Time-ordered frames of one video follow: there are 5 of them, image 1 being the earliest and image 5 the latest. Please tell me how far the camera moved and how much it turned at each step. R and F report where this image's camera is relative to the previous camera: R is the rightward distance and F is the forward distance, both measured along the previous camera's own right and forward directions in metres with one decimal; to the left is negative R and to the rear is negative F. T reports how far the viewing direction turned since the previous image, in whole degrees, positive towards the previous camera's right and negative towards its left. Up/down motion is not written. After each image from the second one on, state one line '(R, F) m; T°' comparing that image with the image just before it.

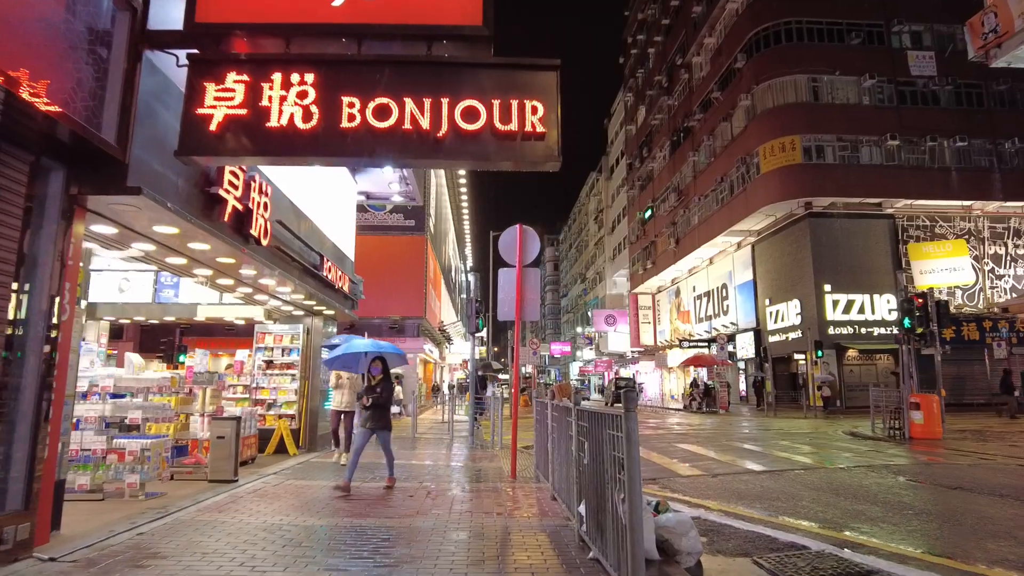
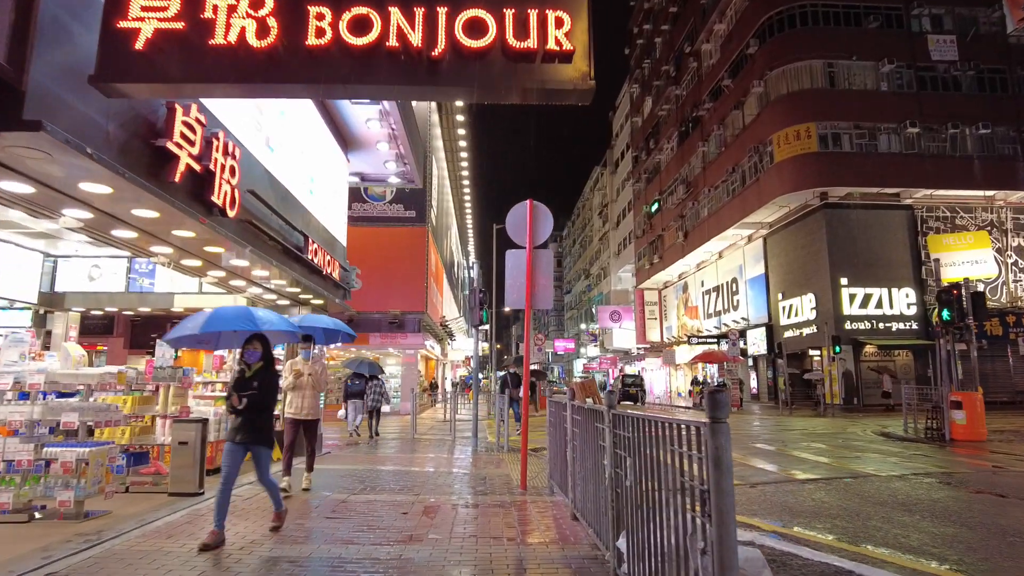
(-0.1, +1.1) m; 0°
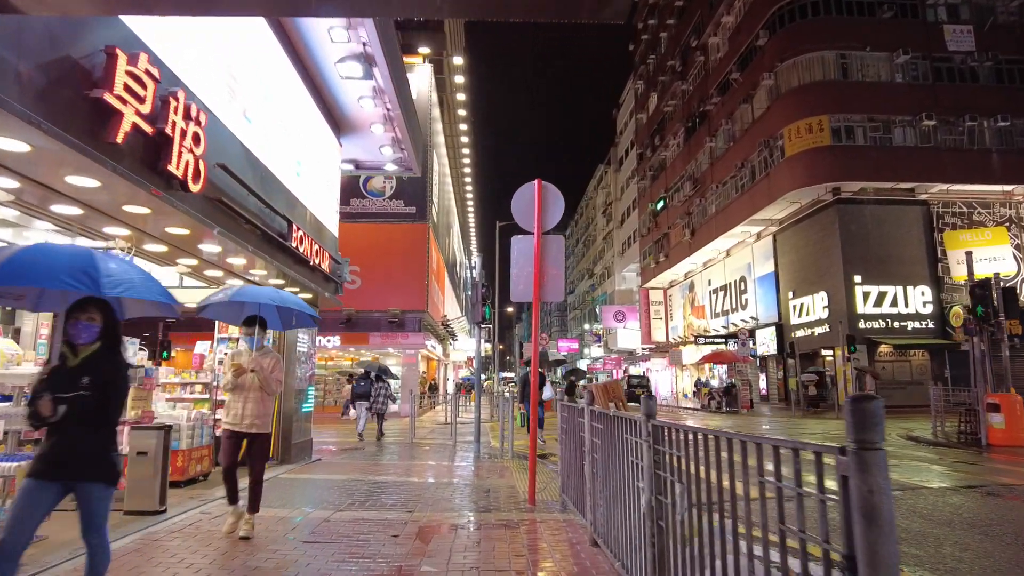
(0.0, +0.9) m; 0°
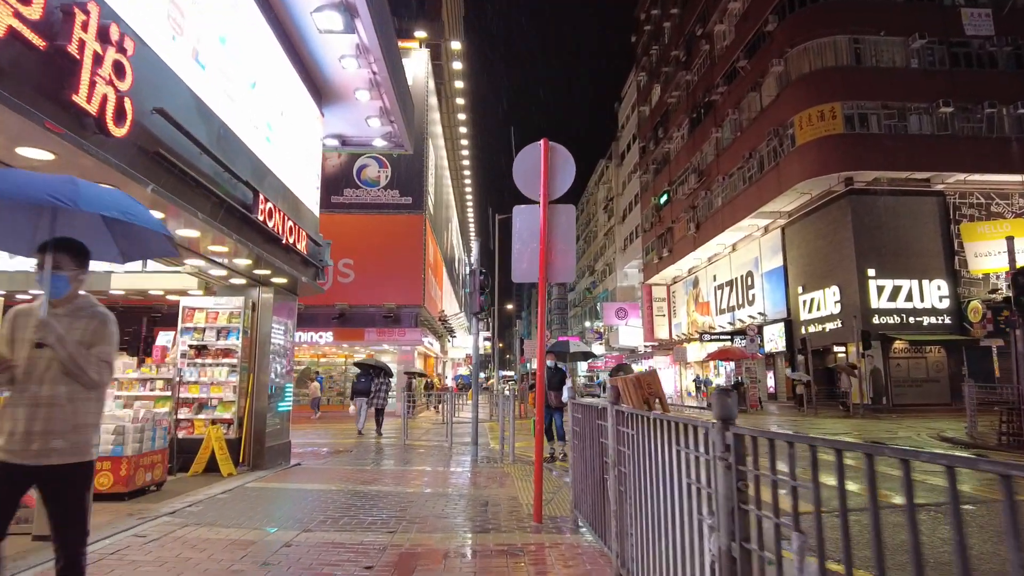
(0.0, +1.1) m; 0°
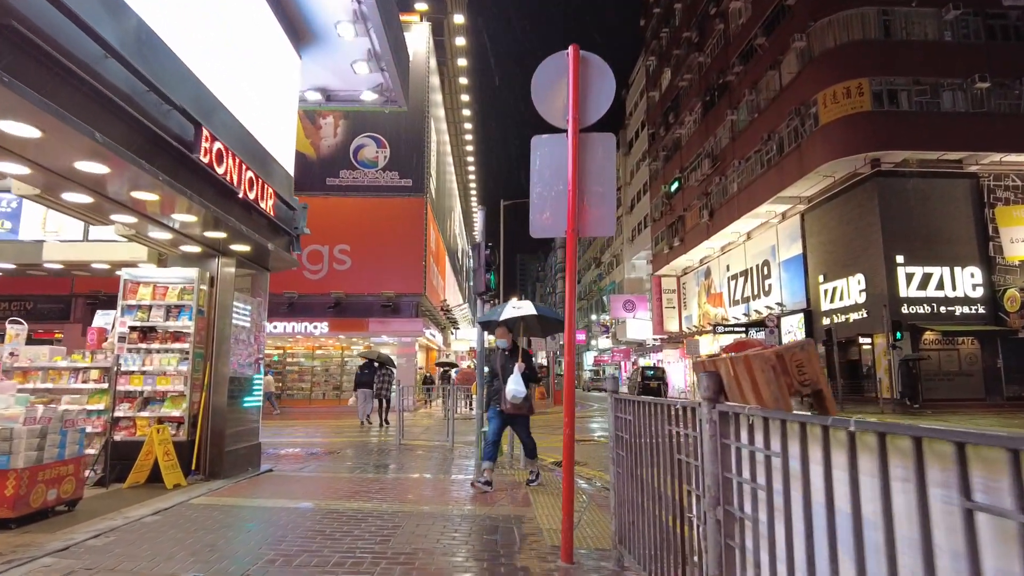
(-0.1, +1.6) m; 0°
